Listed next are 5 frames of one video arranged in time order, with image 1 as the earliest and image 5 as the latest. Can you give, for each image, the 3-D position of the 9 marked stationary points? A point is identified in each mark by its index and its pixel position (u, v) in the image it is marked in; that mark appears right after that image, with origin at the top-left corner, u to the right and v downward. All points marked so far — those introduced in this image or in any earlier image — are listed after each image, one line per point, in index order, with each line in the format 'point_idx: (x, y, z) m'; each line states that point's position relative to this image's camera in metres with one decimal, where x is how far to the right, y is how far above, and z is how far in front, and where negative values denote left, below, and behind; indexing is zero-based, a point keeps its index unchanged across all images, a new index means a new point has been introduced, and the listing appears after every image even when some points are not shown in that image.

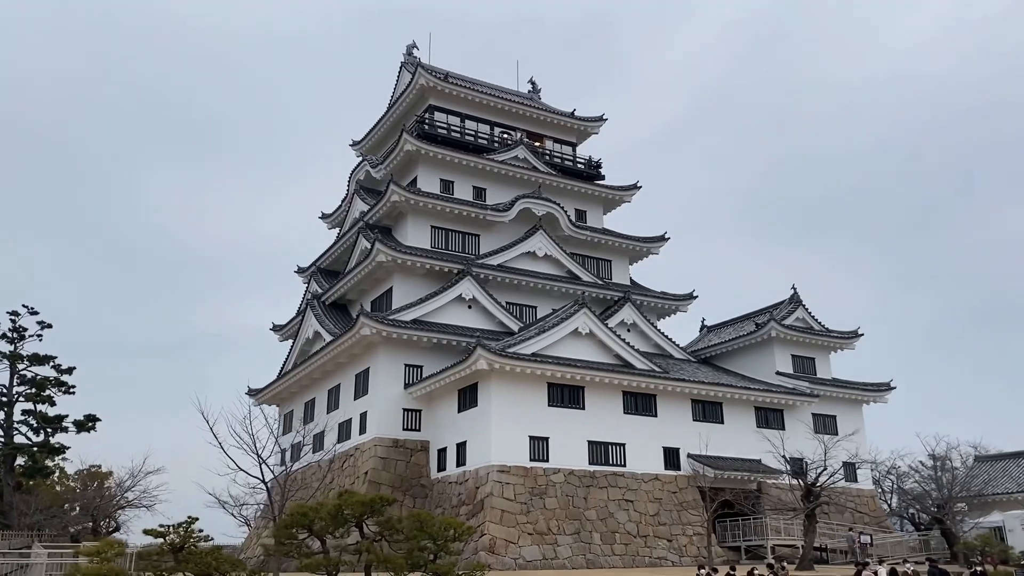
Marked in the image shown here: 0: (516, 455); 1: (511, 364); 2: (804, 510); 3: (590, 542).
0: (+0.1, -4.5, +19.8) m
1: (0.0, -2.1, +19.9) m
2: (+7.0, -5.3, +17.6) m
3: (+2.1, -6.7, +19.6) m
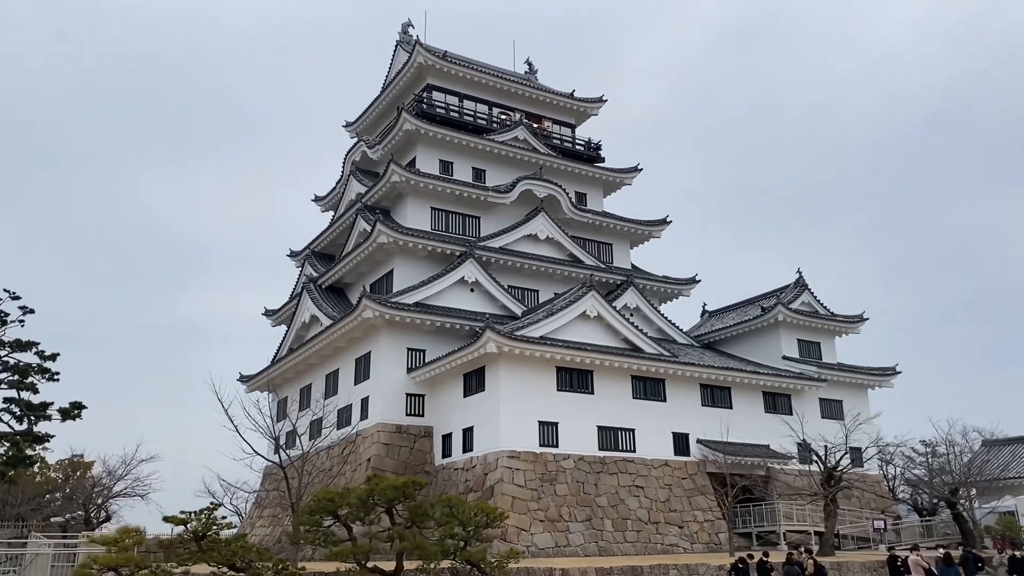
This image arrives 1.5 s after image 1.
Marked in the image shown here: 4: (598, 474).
0: (+0.4, -4.0, +19.3) m
1: (+0.2, -1.6, +19.4) m
2: (+7.3, -4.8, +17.2) m
3: (+2.3, -6.2, +19.2) m
4: (+2.3, -5.0, +19.9) m
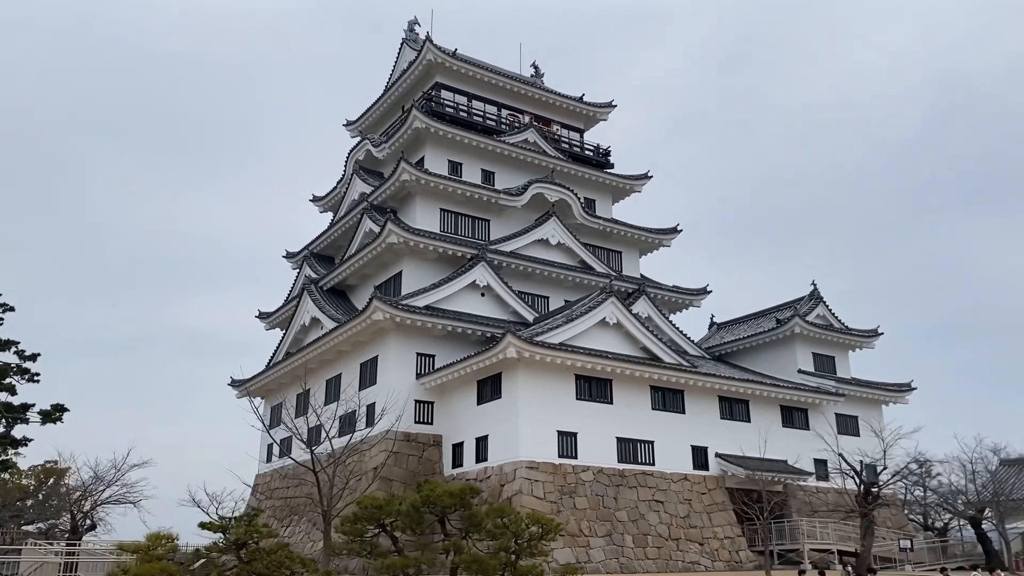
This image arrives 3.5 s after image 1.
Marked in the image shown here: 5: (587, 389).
0: (+0.8, -4.0, +18.4) m
1: (+0.7, -1.6, +18.5) m
2: (+7.8, -5.0, +16.6) m
3: (+2.7, -6.3, +18.3) m
4: (+2.7, -5.1, +19.1) m
5: (+2.0, -2.7, +19.8) m
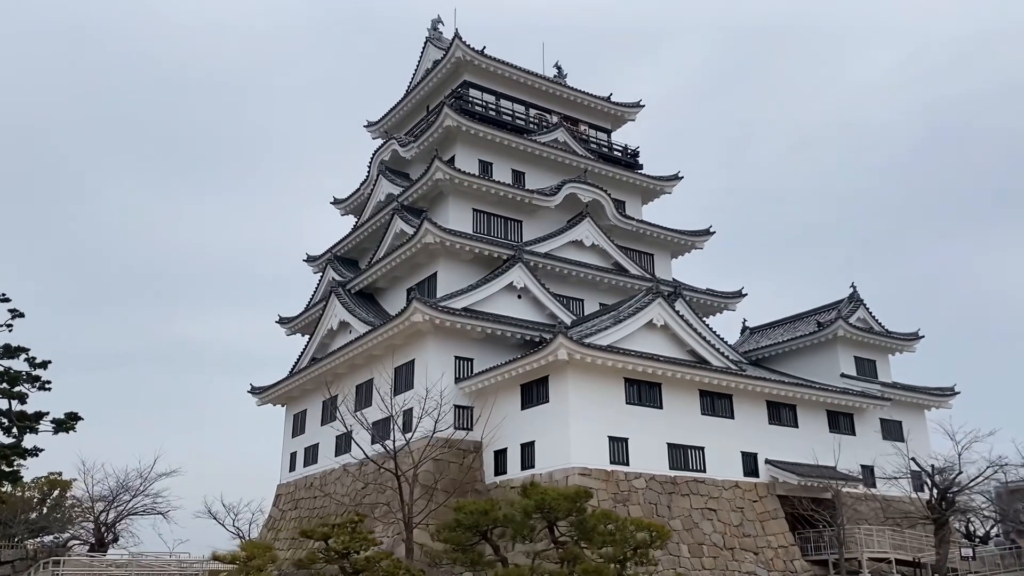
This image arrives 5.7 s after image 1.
0: (+2.0, -4.0, +17.6) m
1: (+1.9, -1.6, +17.8) m
2: (+9.0, -5.0, +15.8) m
3: (+3.9, -6.3, +17.6) m
4: (+3.9, -5.1, +18.3) m
5: (+3.2, -2.7, +19.0) m
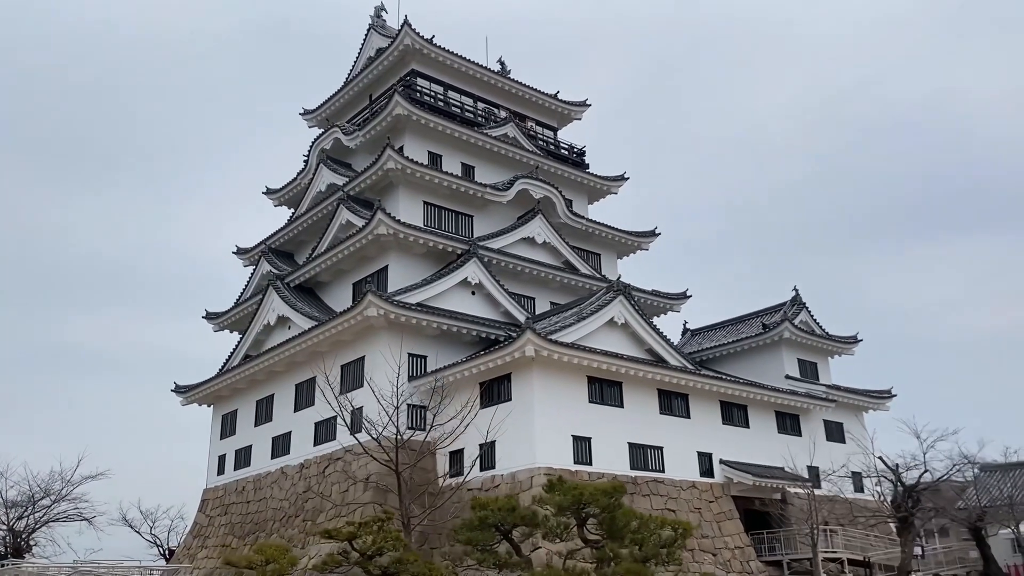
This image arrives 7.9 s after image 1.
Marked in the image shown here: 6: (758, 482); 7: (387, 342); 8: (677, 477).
0: (+1.1, -3.9, +17.0) m
1: (+1.1, -1.5, +17.2) m
2: (+8.3, -5.0, +16.1) m
3: (+3.0, -6.2, +17.2) m
4: (+2.9, -5.0, +17.9) m
5: (+2.2, -2.6, +18.6) m
6: (+6.6, -5.2, +19.9) m
7: (-3.2, -1.4, +19.3) m
8: (+4.3, -4.9, +19.2) m
